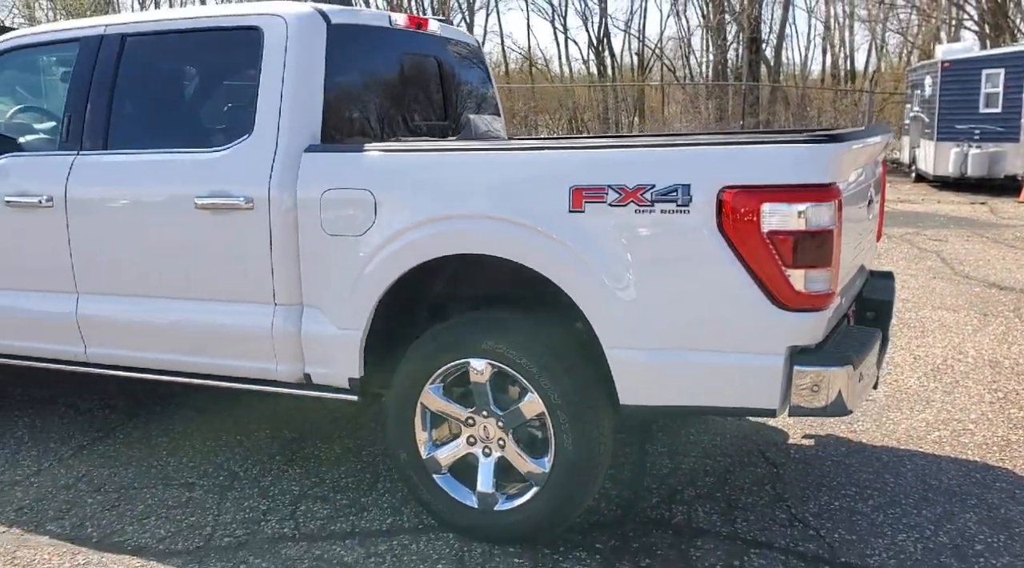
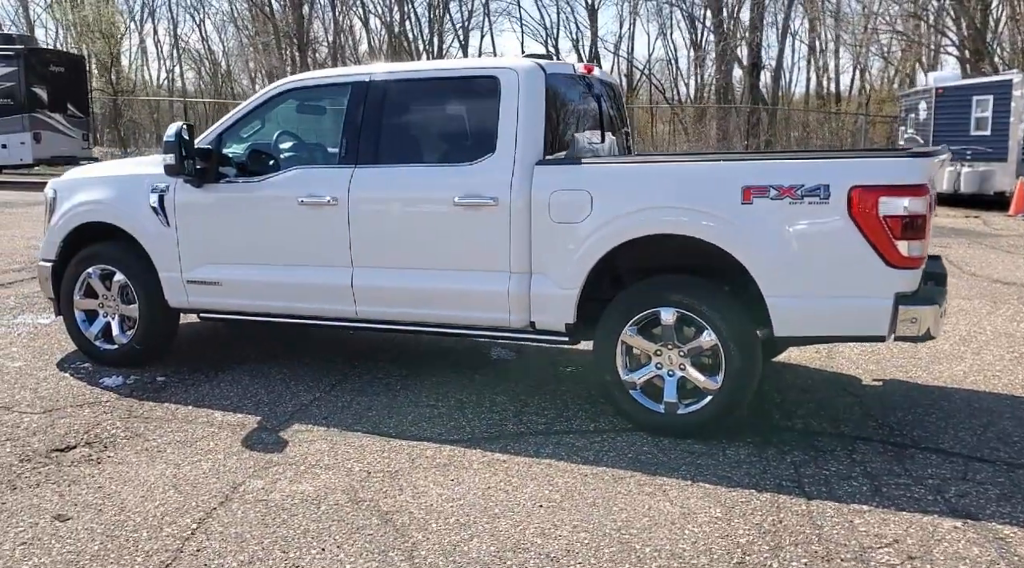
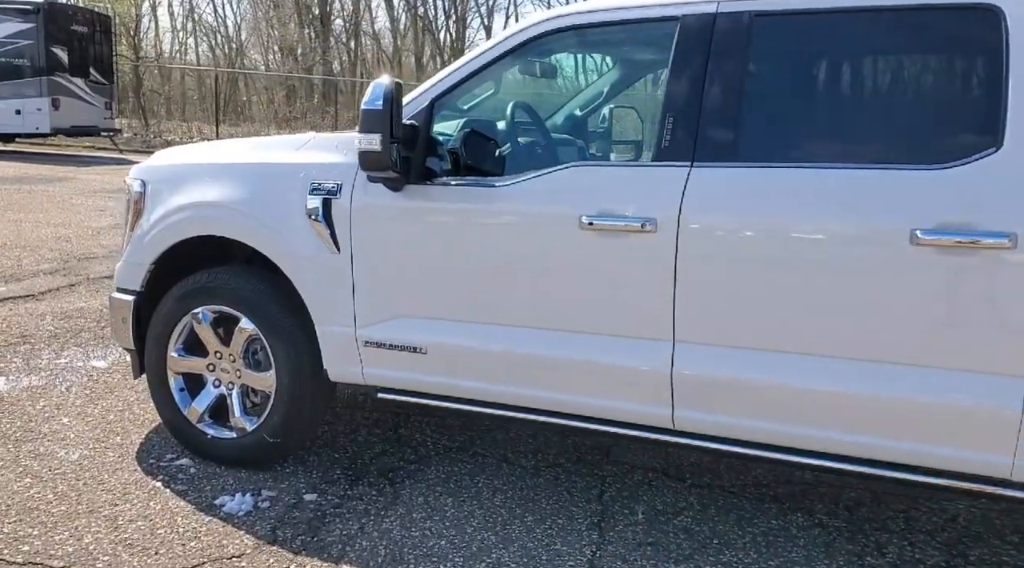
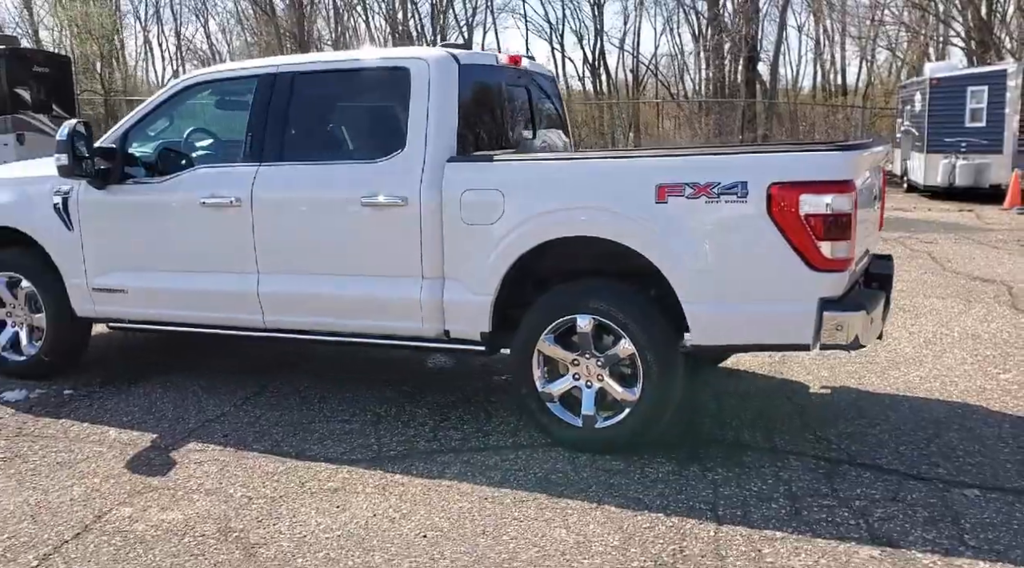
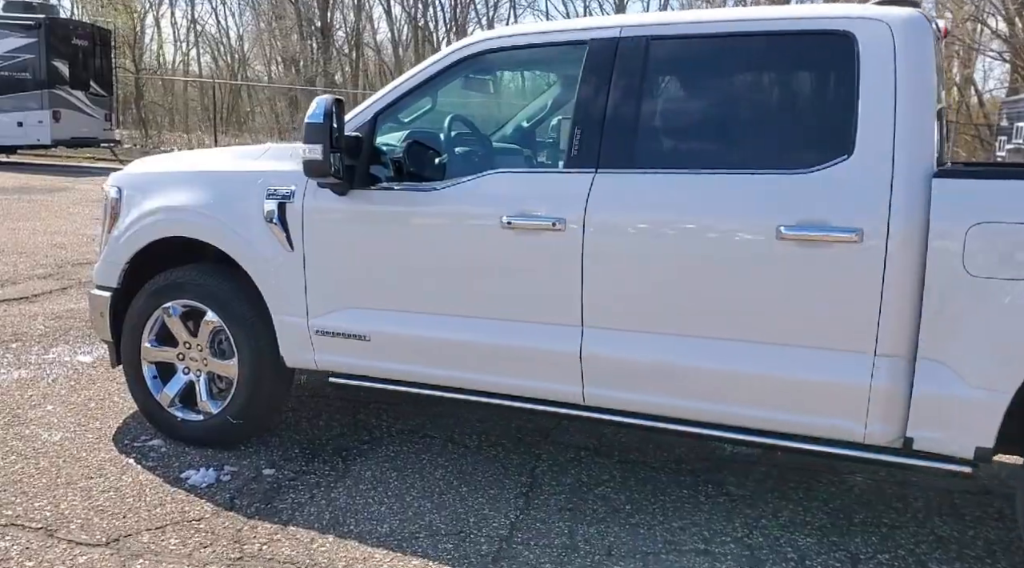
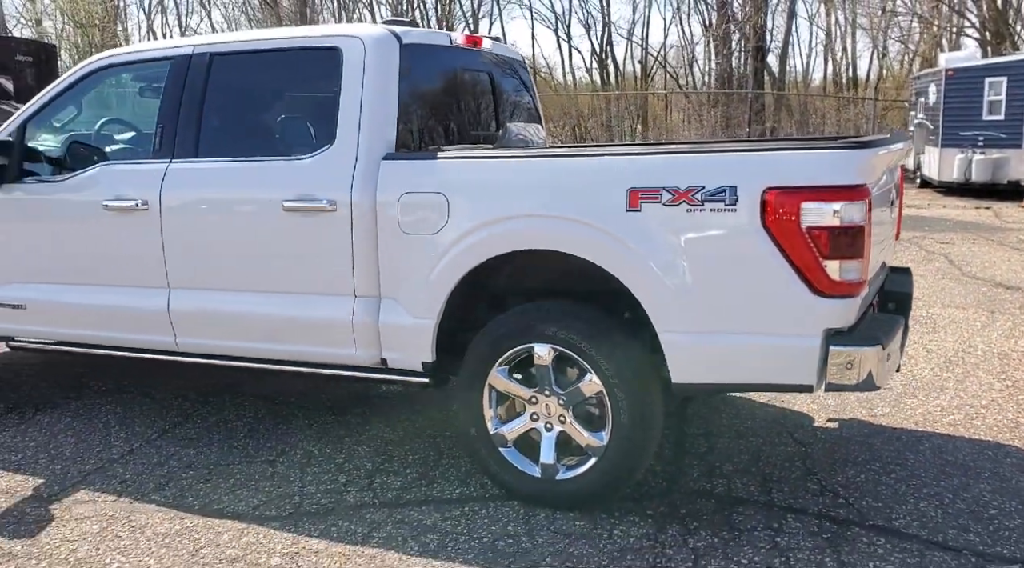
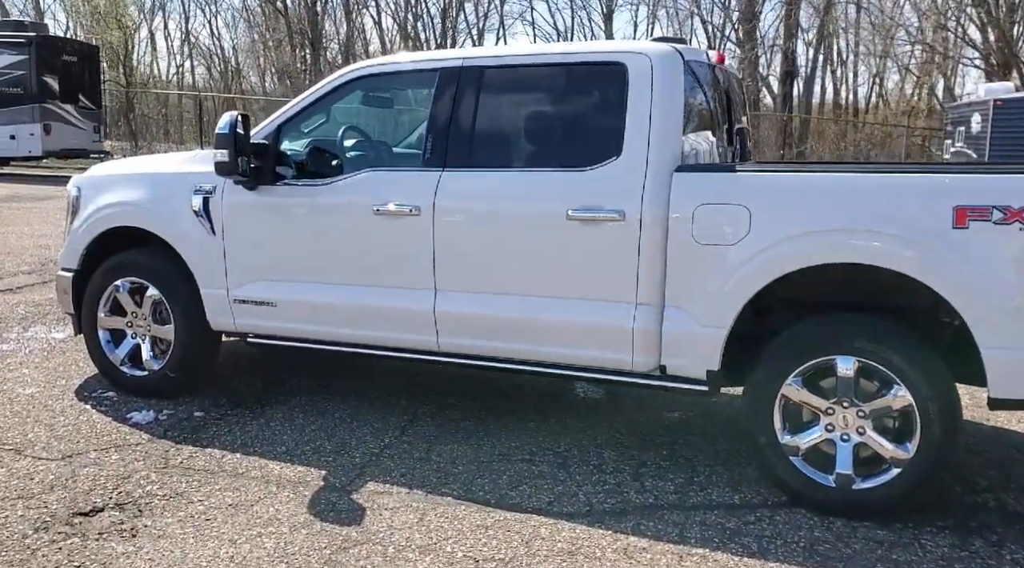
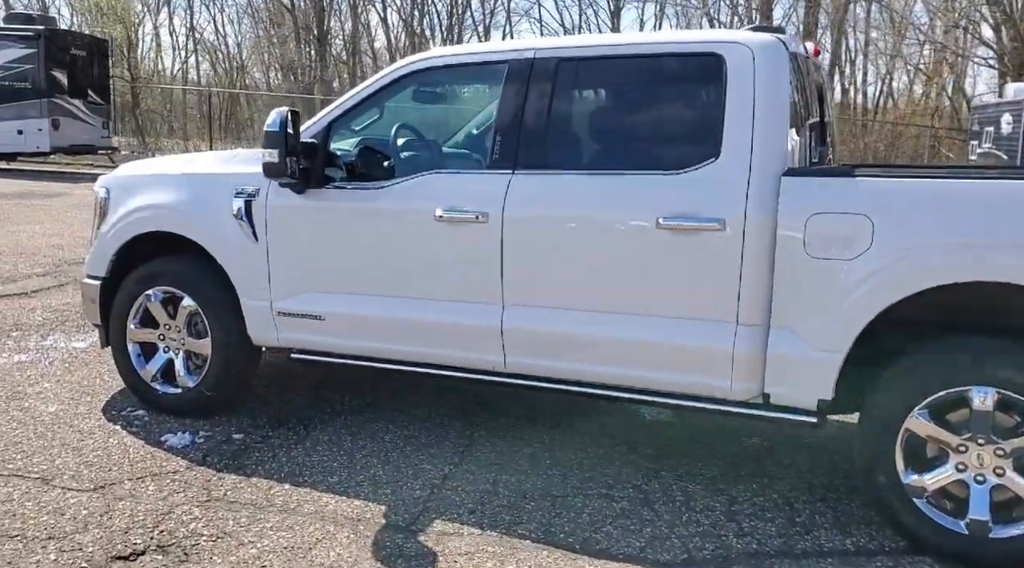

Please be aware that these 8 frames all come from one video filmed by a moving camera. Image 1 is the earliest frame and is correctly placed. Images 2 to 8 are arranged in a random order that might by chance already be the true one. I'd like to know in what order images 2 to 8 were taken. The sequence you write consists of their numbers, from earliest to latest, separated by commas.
6, 4, 2, 7, 8, 5, 3
